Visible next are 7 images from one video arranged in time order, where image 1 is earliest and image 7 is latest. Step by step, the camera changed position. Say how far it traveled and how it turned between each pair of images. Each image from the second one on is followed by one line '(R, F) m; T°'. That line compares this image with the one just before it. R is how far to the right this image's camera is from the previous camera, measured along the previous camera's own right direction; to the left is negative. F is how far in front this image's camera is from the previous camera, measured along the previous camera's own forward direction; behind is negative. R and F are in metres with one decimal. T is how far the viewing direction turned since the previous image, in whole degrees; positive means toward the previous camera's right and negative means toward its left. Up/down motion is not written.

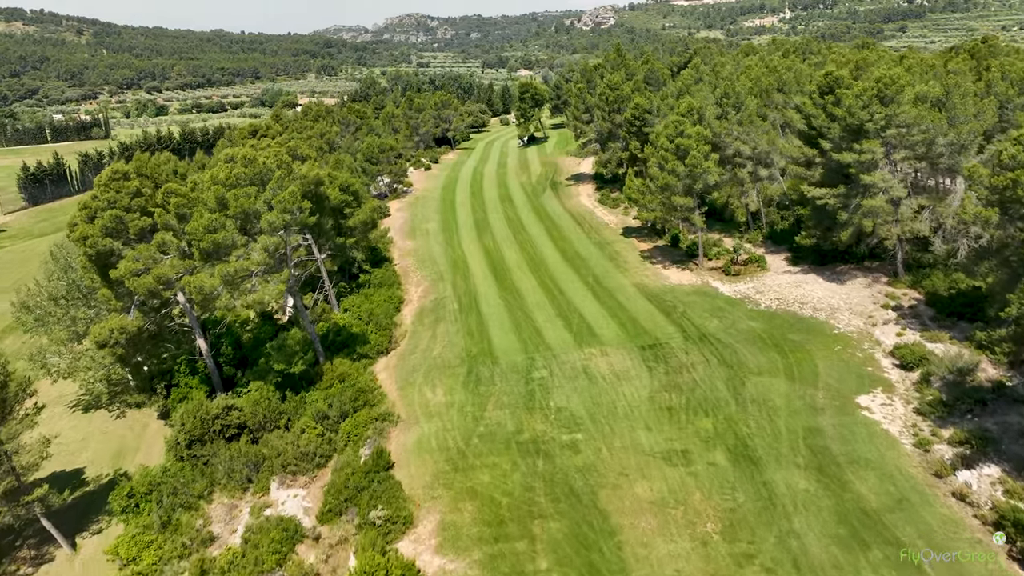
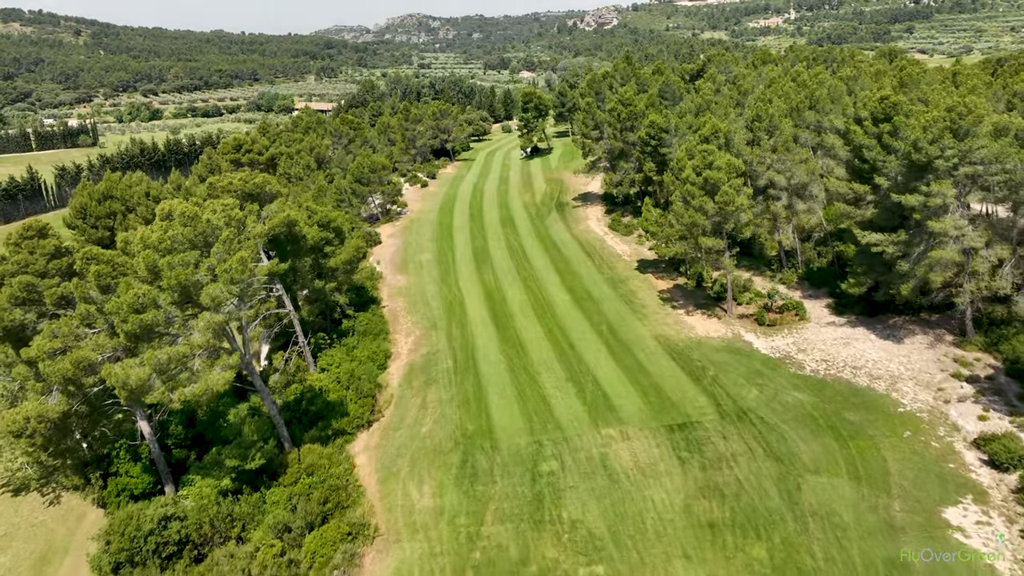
(-0.1, +6.6) m; 0°
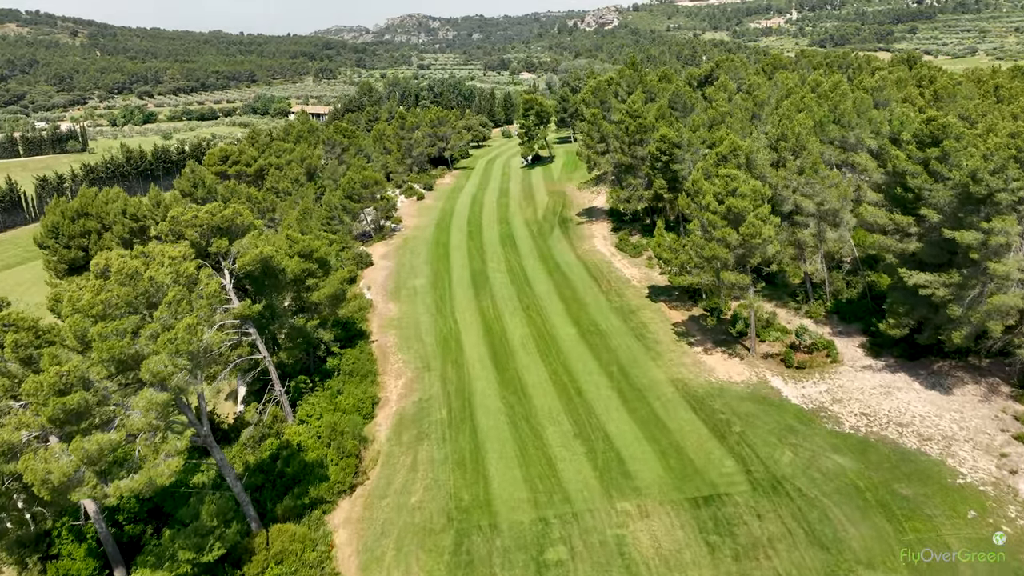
(-0.1, +4.4) m; 0°
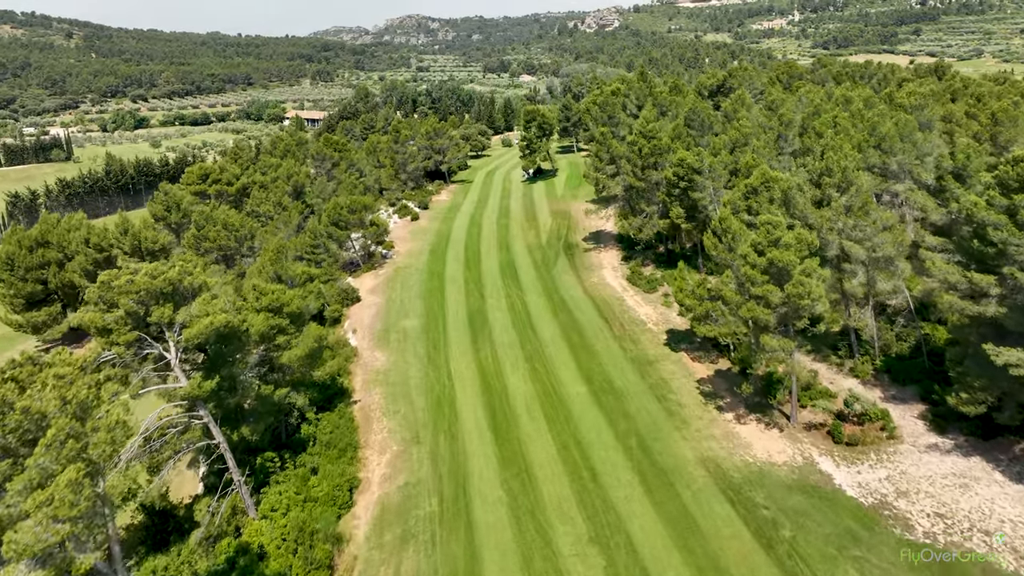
(-0.1, +6.0) m; 0°
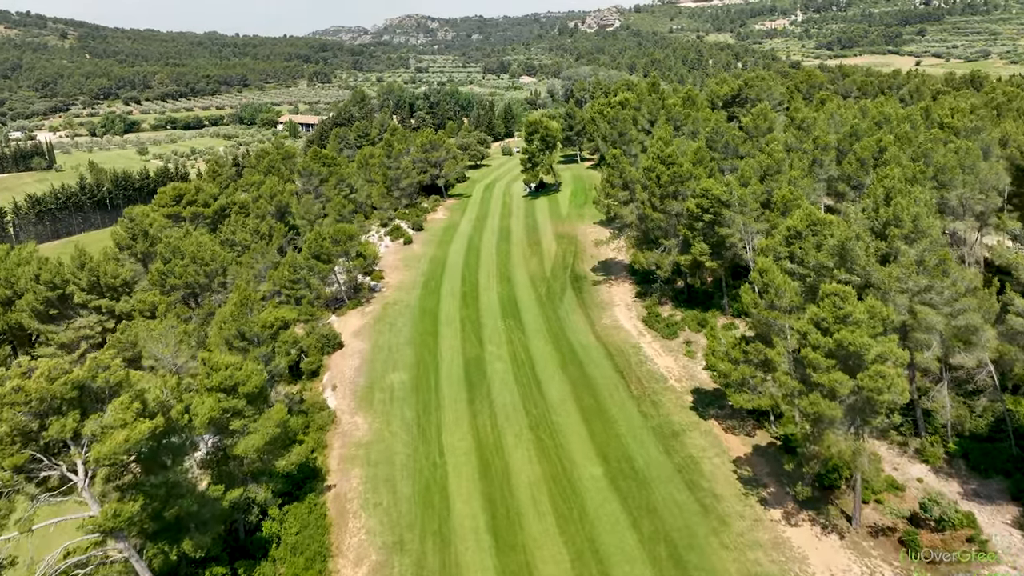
(-0.2, +6.6) m; 0°
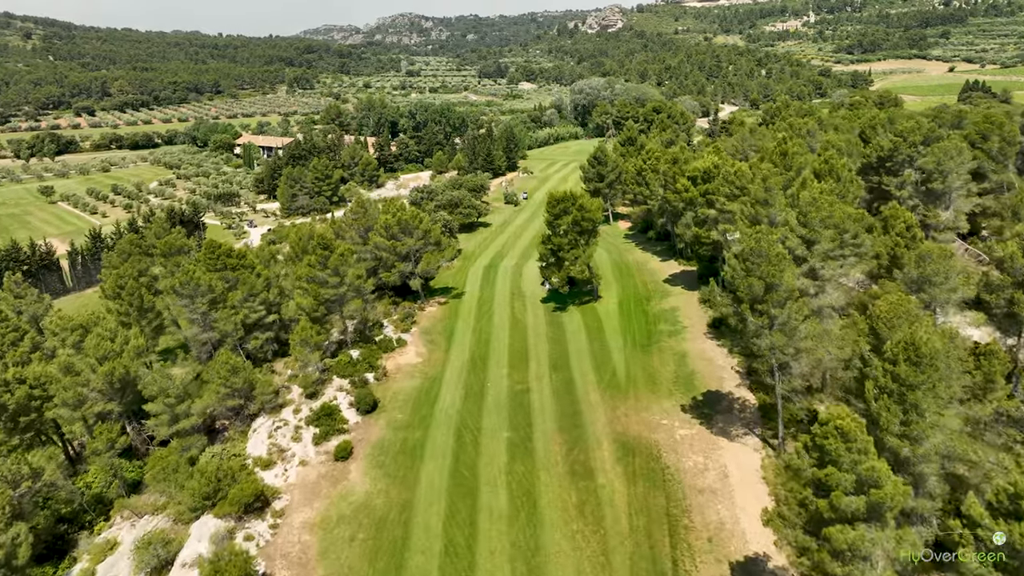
(-1.8, +36.4) m; 0°
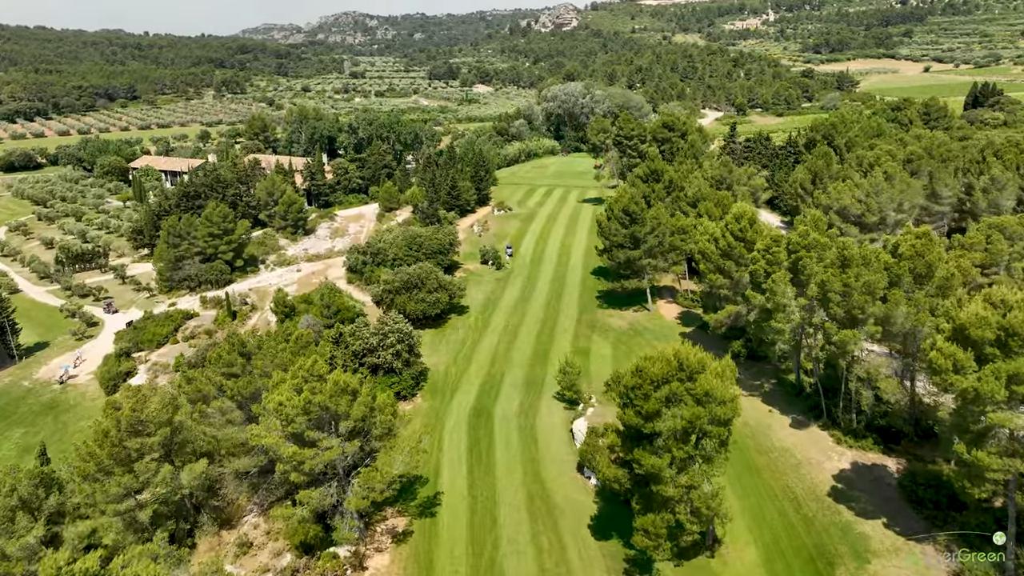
(-3.4, +34.3) m; +4°
